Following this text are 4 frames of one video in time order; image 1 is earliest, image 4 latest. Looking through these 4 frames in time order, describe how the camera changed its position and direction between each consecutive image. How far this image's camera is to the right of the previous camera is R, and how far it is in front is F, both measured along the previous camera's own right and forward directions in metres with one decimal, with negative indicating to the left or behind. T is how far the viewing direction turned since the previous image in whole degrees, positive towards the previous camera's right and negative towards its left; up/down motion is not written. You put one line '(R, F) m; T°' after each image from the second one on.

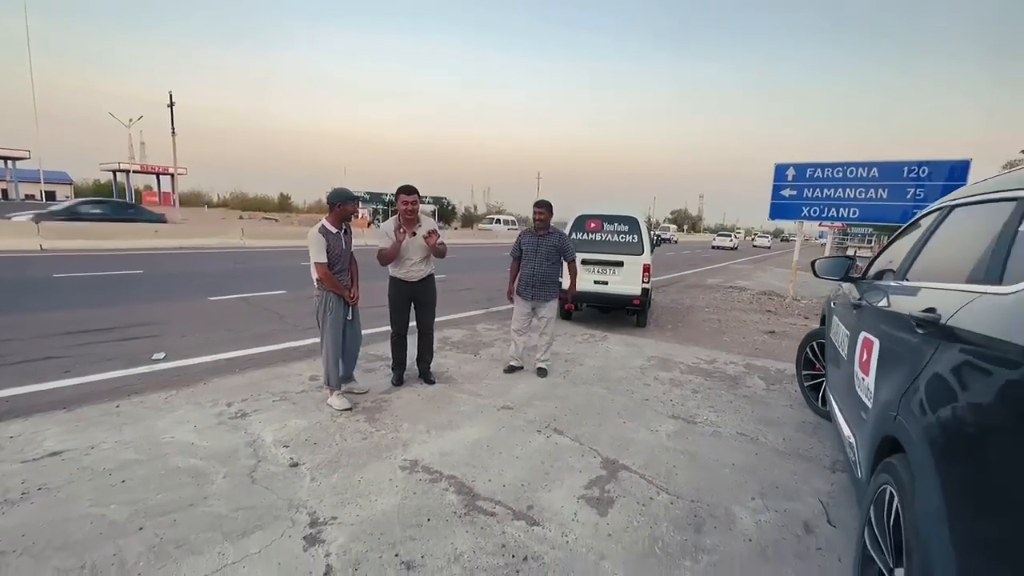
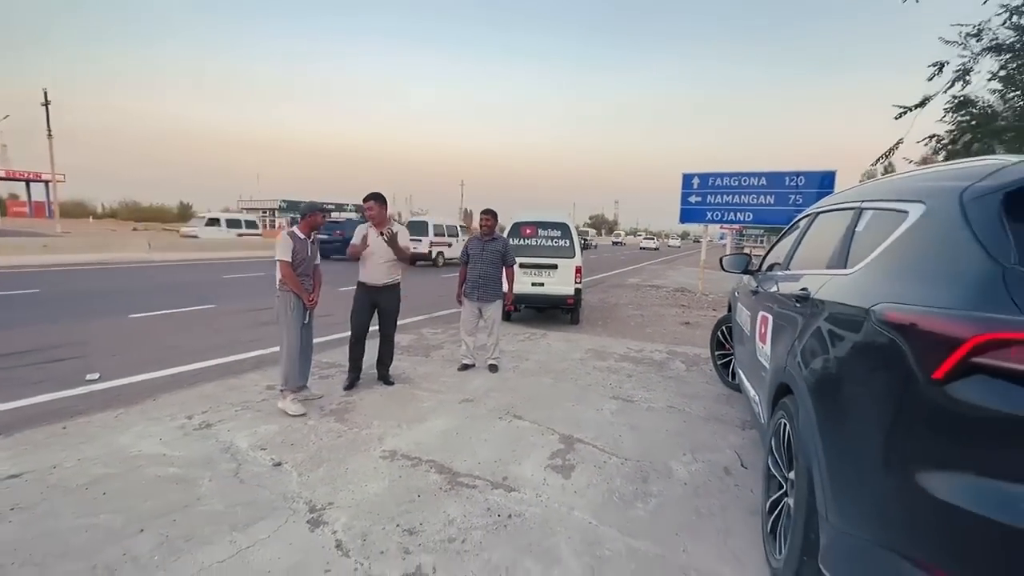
(-0.3, -0.4) m; +9°
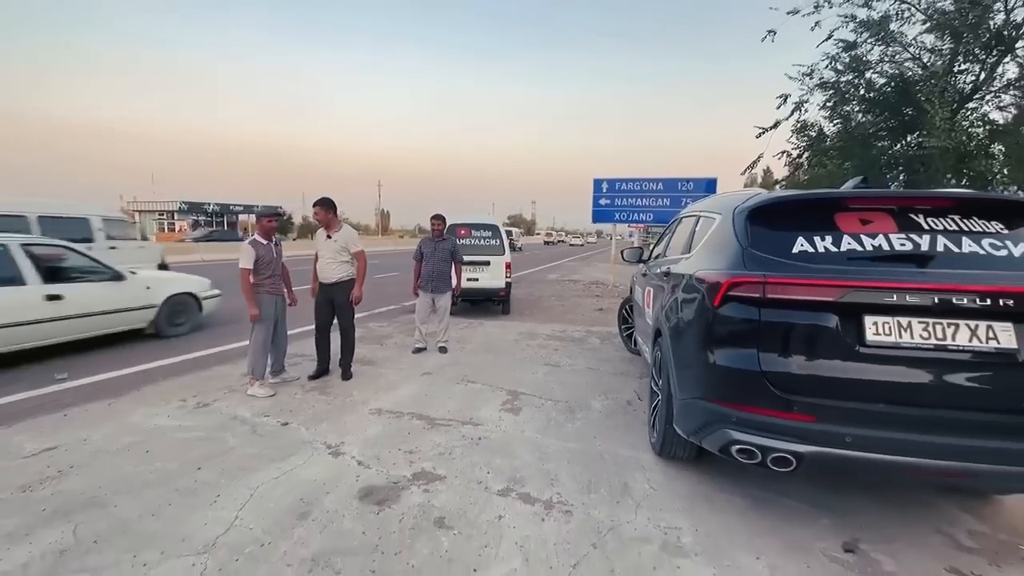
(-0.4, -1.1) m; +10°
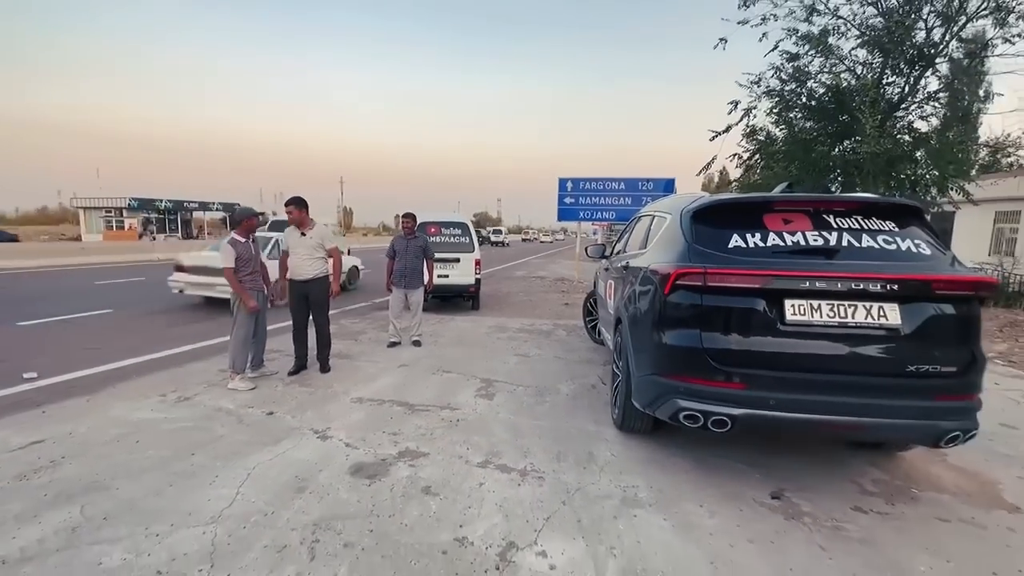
(-0.1, -0.4) m; +4°
